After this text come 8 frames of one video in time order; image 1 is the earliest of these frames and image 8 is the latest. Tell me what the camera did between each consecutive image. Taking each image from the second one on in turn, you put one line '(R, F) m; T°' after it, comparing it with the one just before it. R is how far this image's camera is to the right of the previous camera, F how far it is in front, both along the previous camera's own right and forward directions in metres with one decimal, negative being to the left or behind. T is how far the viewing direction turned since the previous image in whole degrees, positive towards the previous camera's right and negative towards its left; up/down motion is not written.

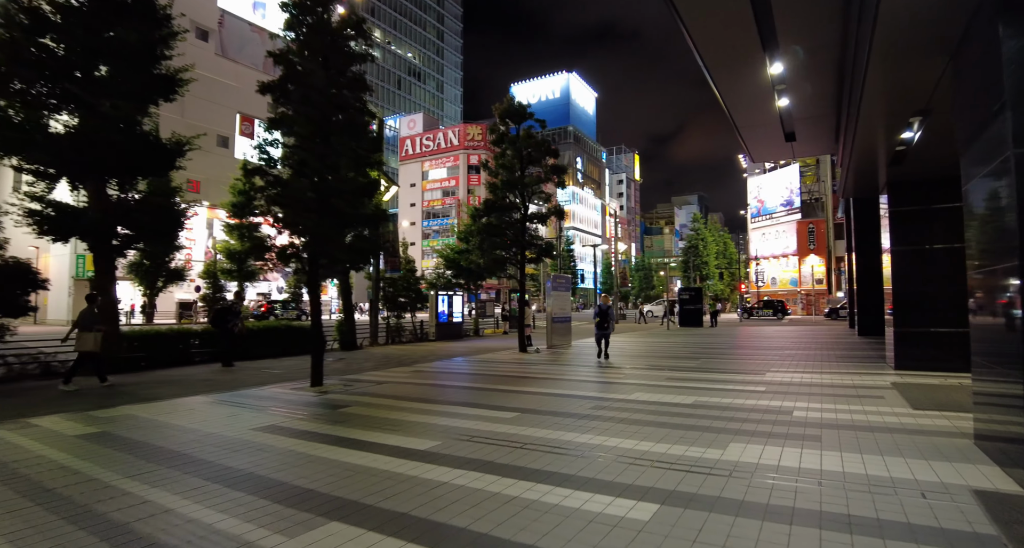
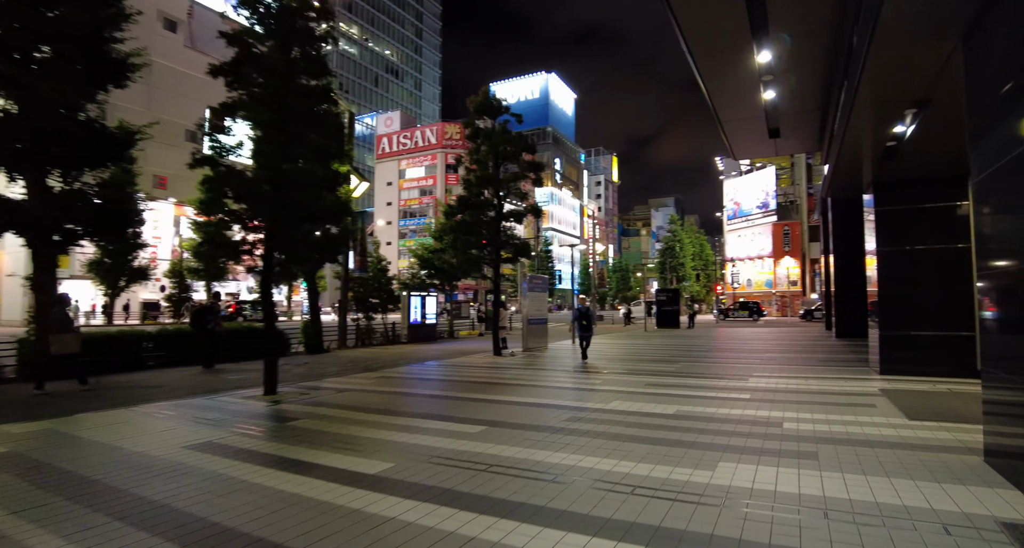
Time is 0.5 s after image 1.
(+0.1, +0.6) m; +2°
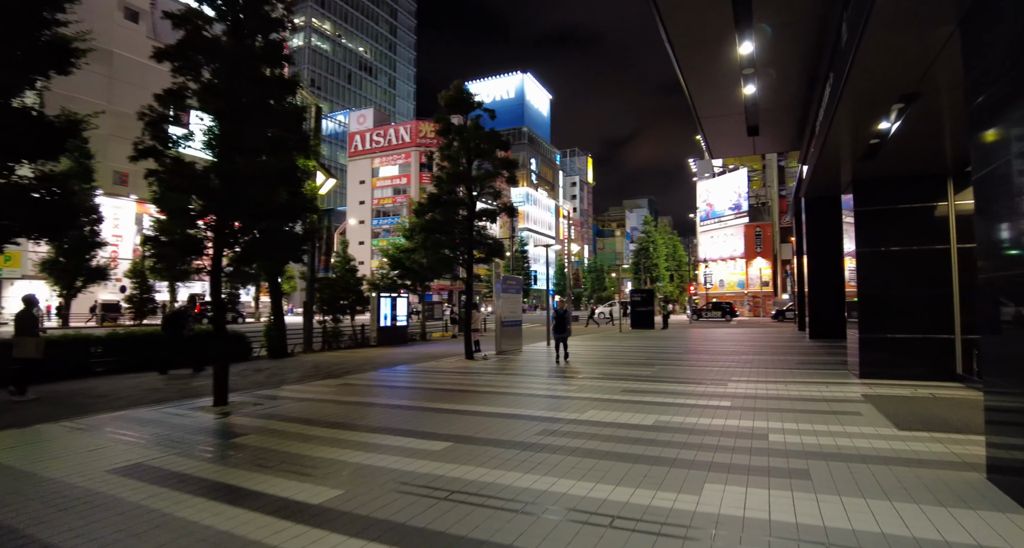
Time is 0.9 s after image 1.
(+0.1, +0.5) m; +3°
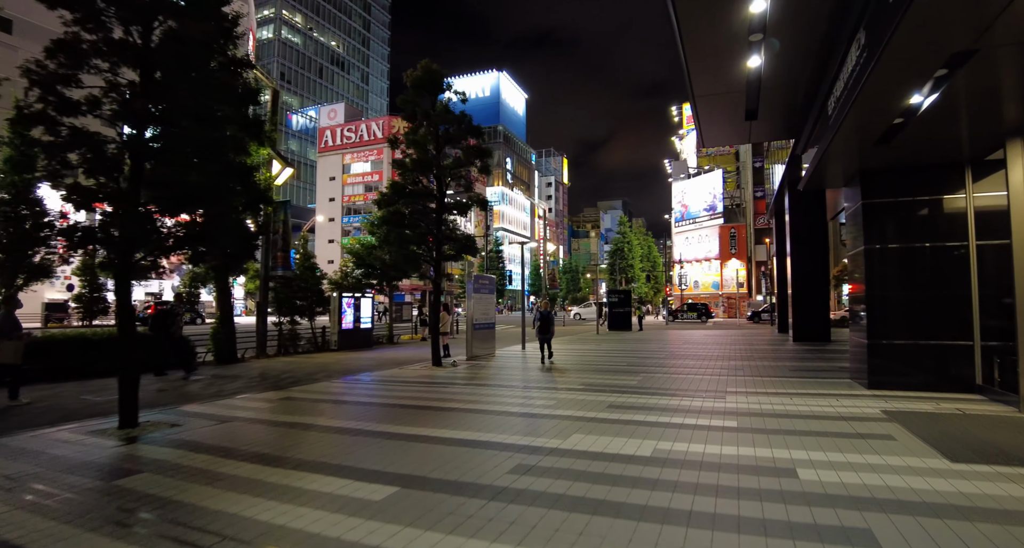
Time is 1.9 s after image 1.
(+0.1, +1.2) m; +3°
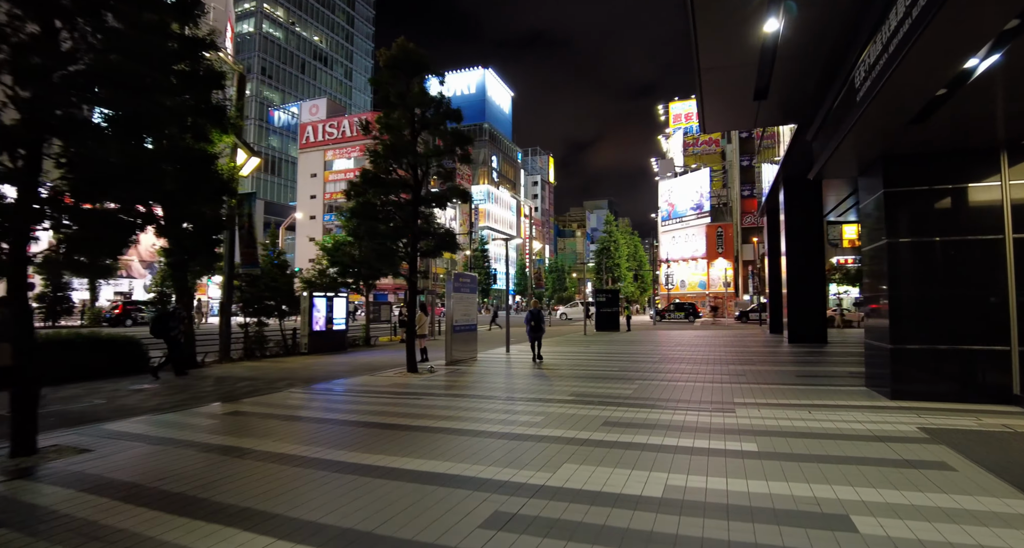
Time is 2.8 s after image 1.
(+0.1, +1.0) m; +2°
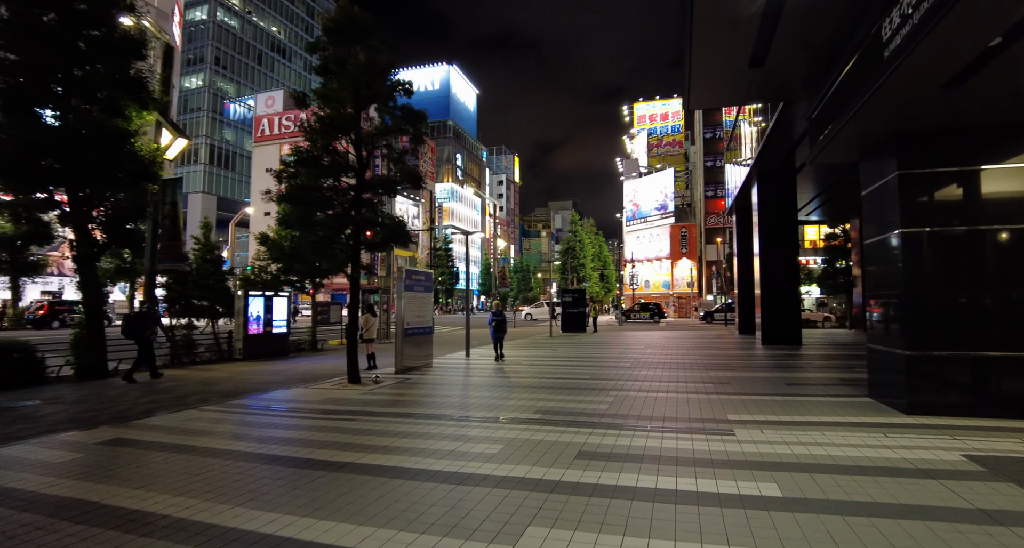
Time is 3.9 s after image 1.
(+0.1, +1.4) m; +4°
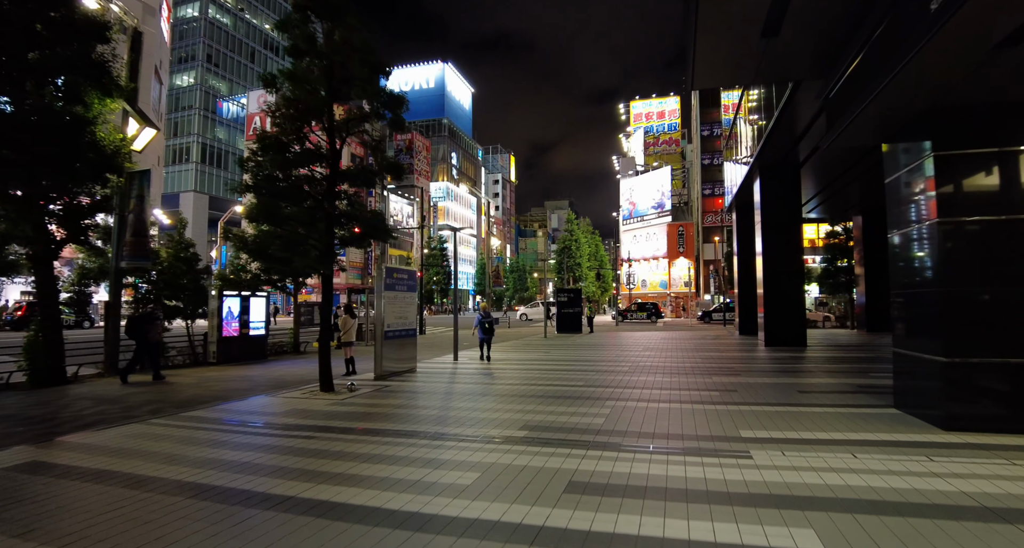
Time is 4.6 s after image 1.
(+0.2, +0.8) m; 0°
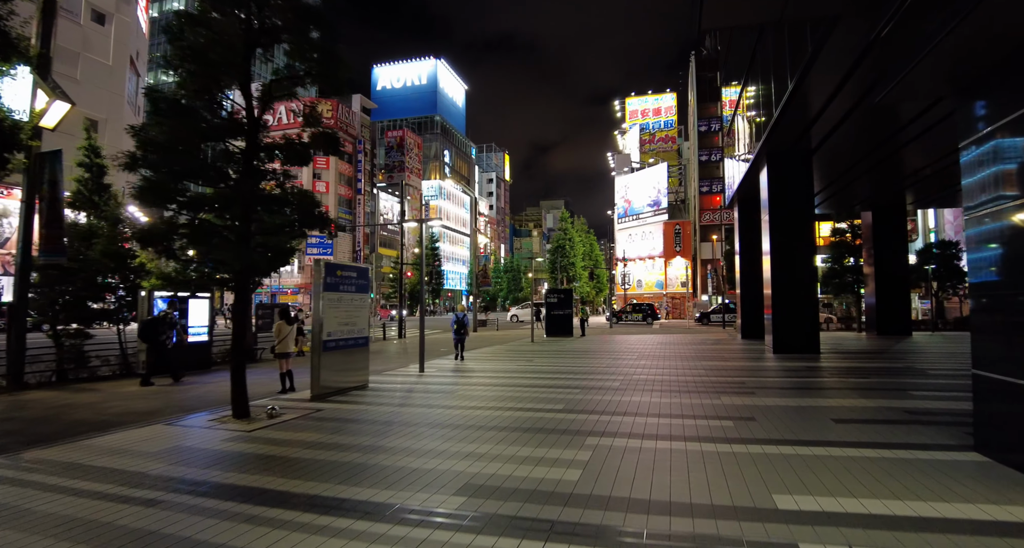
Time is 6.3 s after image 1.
(+0.5, +1.9) m; 0°
